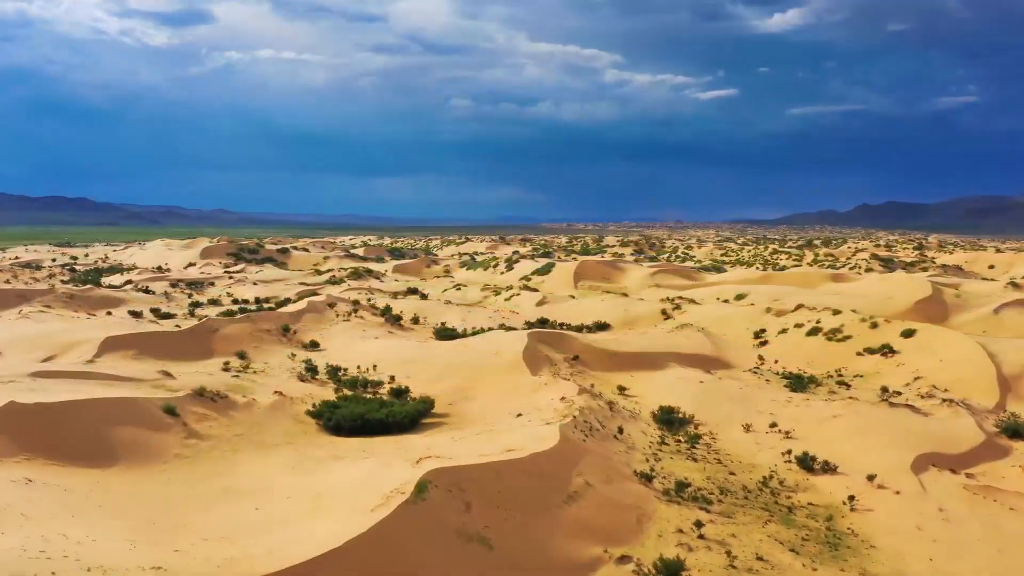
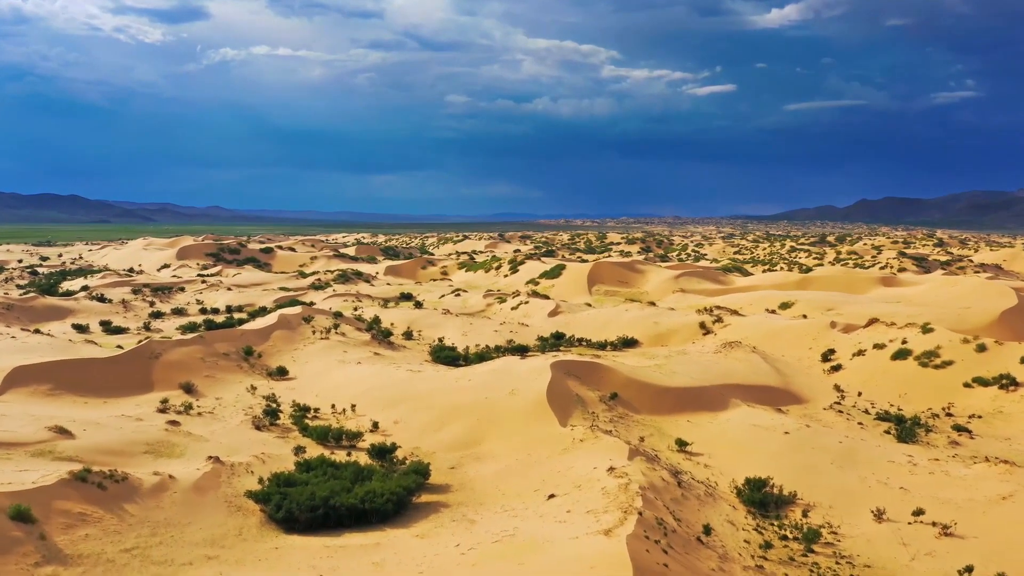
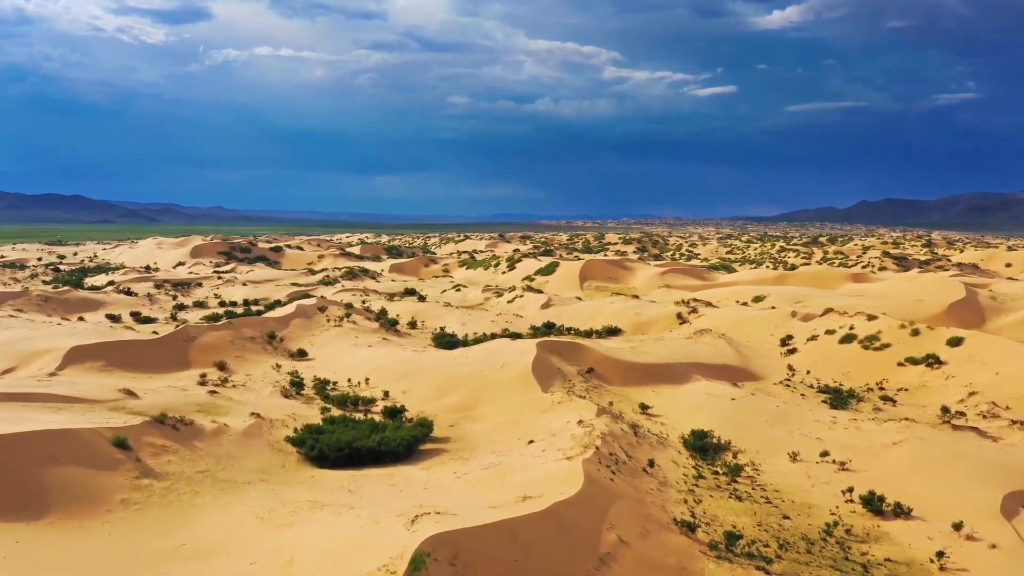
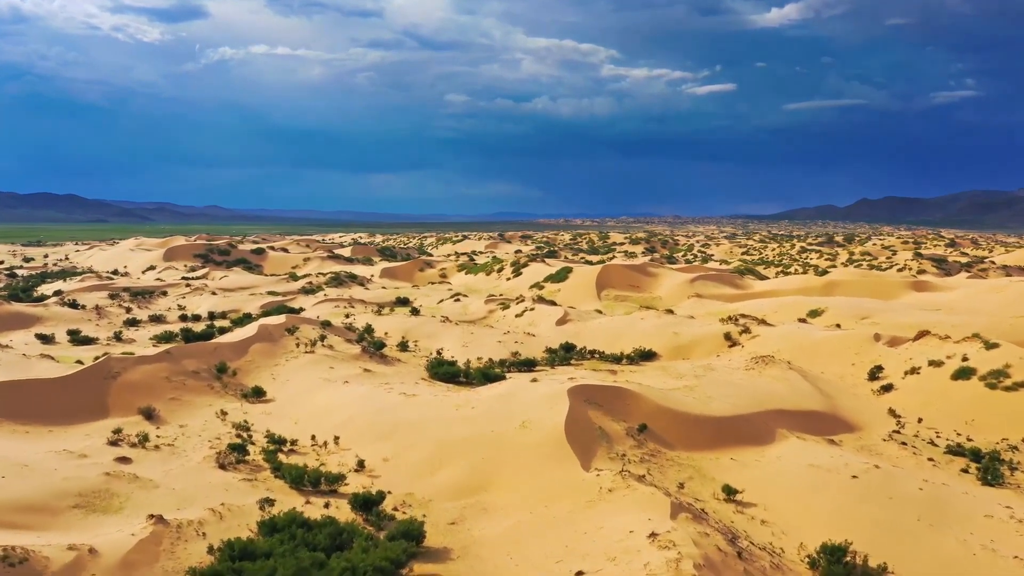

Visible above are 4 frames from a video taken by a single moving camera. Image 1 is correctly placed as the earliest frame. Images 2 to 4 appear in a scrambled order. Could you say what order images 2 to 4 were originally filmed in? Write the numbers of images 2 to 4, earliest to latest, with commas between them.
3, 2, 4
